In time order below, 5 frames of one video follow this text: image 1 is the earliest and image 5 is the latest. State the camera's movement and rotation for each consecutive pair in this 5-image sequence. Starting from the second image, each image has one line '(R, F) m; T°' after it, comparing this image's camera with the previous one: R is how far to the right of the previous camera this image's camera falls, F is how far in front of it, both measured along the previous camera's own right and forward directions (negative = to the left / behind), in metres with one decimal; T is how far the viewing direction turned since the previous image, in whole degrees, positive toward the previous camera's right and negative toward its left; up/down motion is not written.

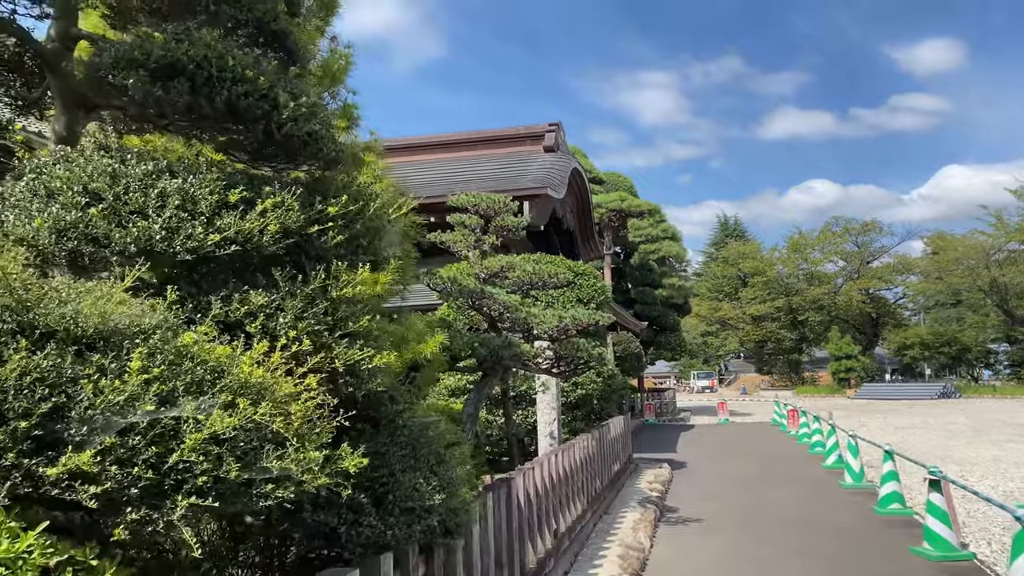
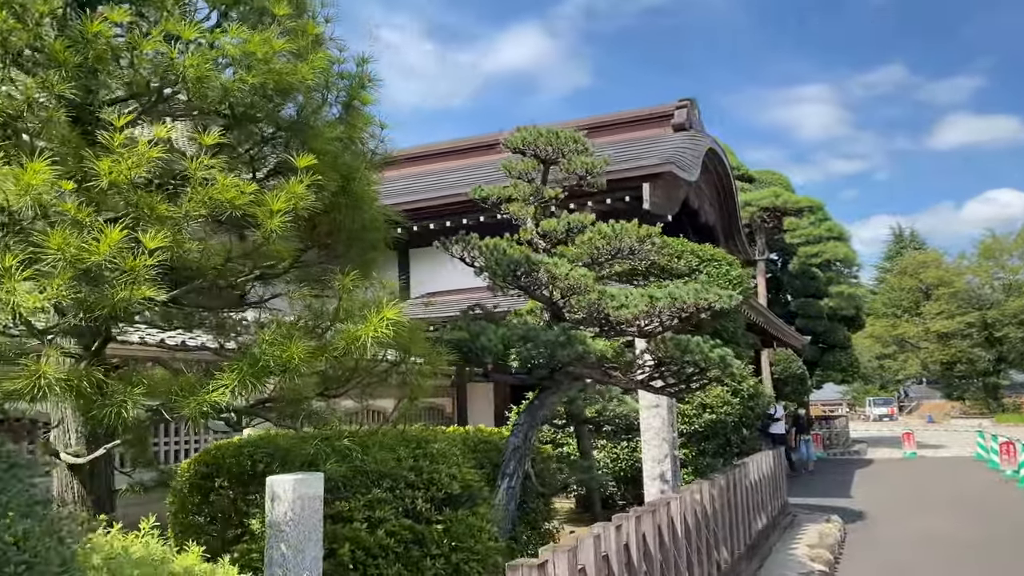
(+0.5, +2.7) m; -10°
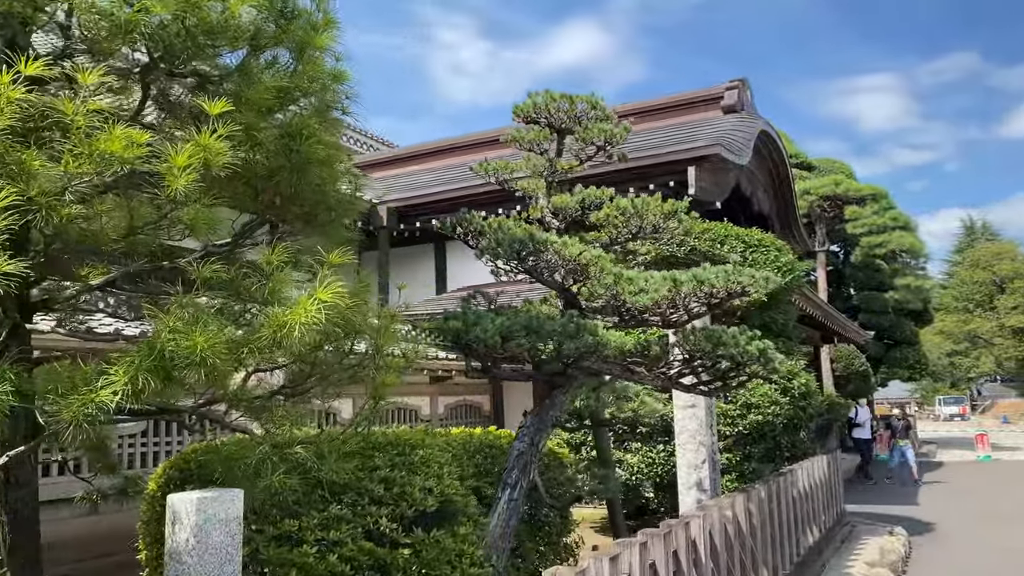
(+0.3, +0.6) m; -4°
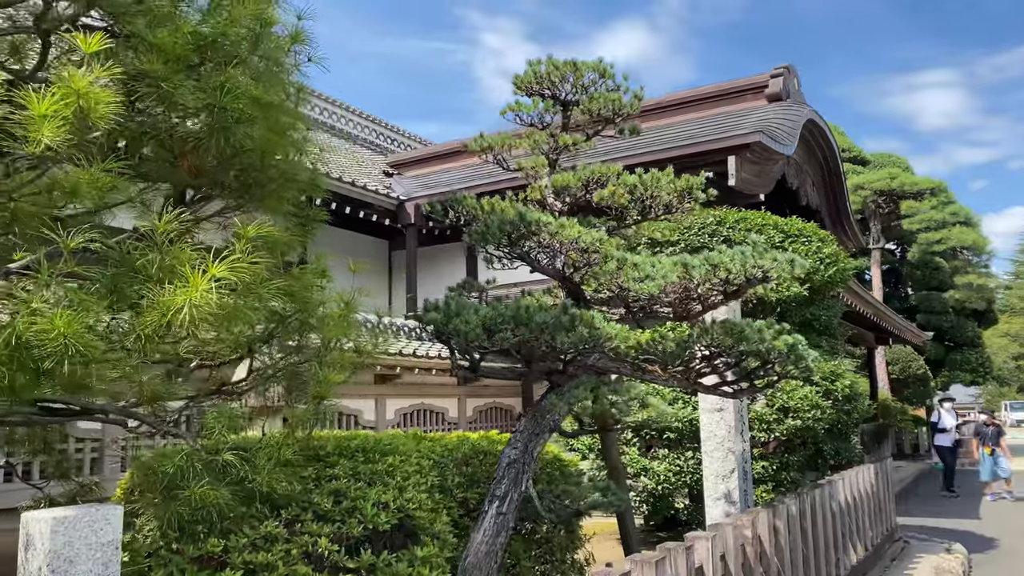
(+0.3, +0.5) m; -3°
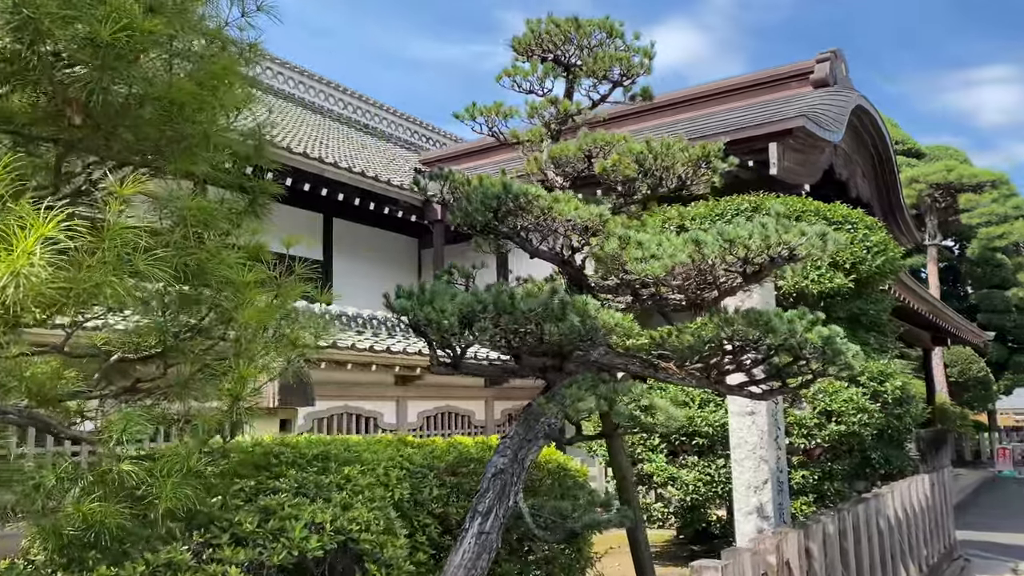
(+0.3, +0.5) m; -3°
